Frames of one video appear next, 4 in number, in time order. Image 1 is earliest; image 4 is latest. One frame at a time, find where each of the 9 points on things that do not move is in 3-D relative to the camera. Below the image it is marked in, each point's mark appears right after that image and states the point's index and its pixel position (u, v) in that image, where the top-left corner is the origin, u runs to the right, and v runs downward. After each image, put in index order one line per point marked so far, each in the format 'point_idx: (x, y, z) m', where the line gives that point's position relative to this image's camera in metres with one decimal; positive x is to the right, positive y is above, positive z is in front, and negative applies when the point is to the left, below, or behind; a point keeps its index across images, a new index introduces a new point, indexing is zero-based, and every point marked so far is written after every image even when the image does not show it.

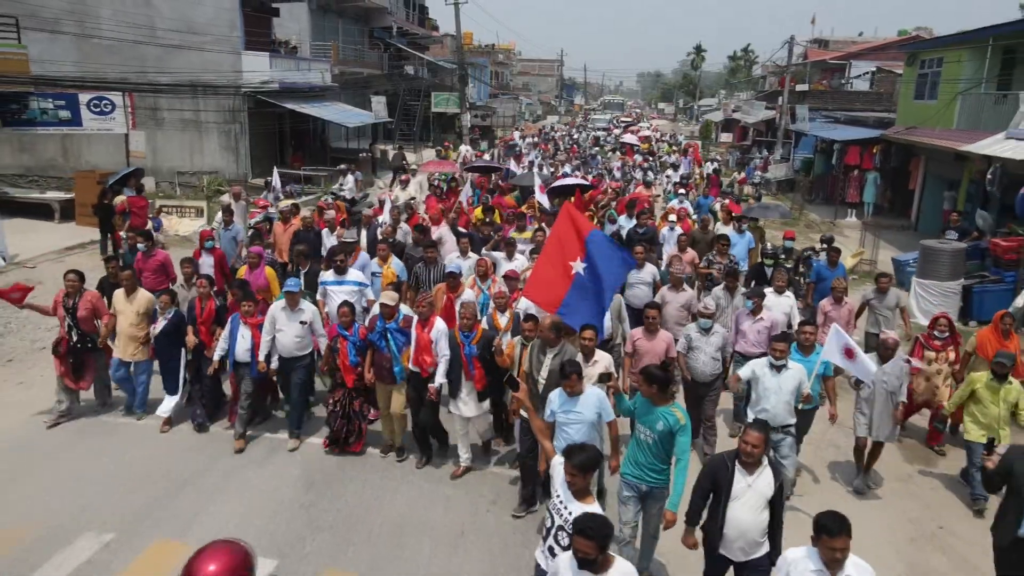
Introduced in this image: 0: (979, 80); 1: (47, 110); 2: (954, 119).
0: (+10.0, +4.5, +17.0) m
1: (-9.4, +3.6, +15.9) m
2: (+9.9, +3.8, +17.7) m
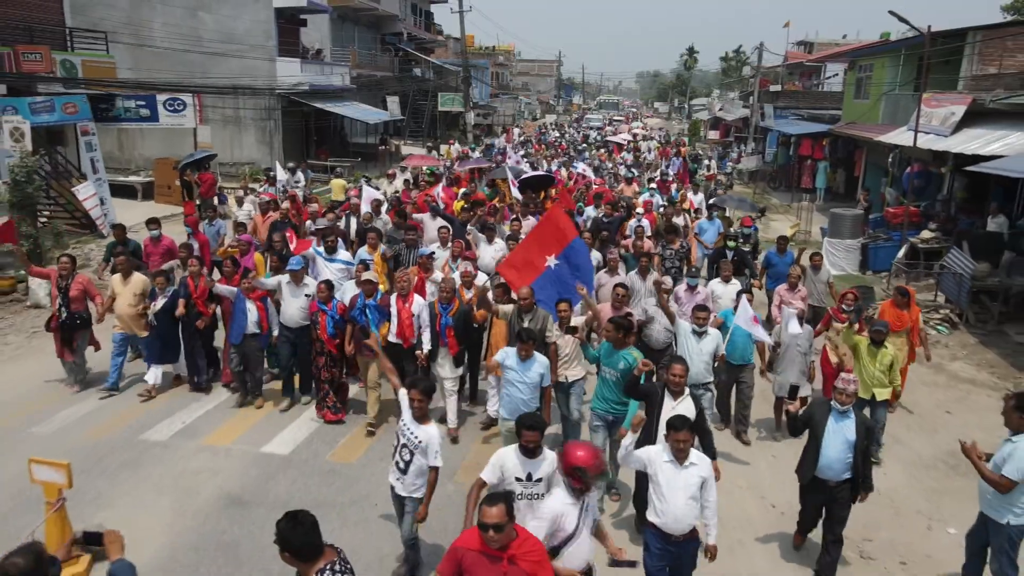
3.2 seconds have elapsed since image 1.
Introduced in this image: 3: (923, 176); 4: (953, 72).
0: (+10.0, +5.3, +20.5) m
1: (-9.4, +4.4, +19.4) m
2: (+9.9, +4.7, +21.2) m
3: (+8.9, +2.4, +16.9) m
4: (+10.1, +4.9, +17.9) m
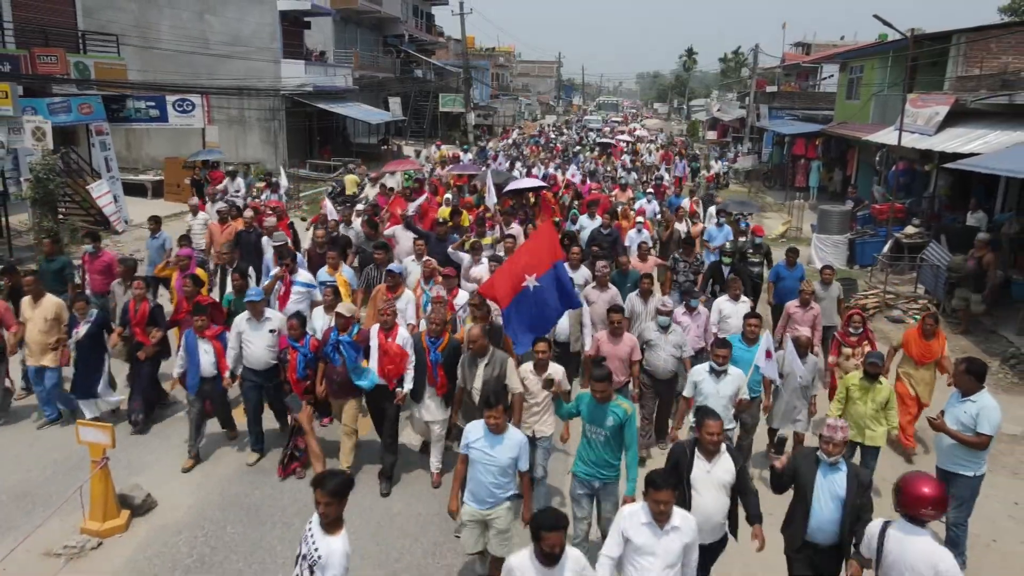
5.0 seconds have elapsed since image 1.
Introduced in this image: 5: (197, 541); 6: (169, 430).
0: (+10.0, +5.4, +21.0) m
1: (-9.4, +4.5, +20.0) m
2: (+9.9, +4.8, +21.8) m
3: (+8.8, +2.5, +17.5) m
4: (+10.0, +5.1, +18.5) m
5: (-2.3, -1.8, +5.7) m
6: (-3.3, -1.3, +7.5) m
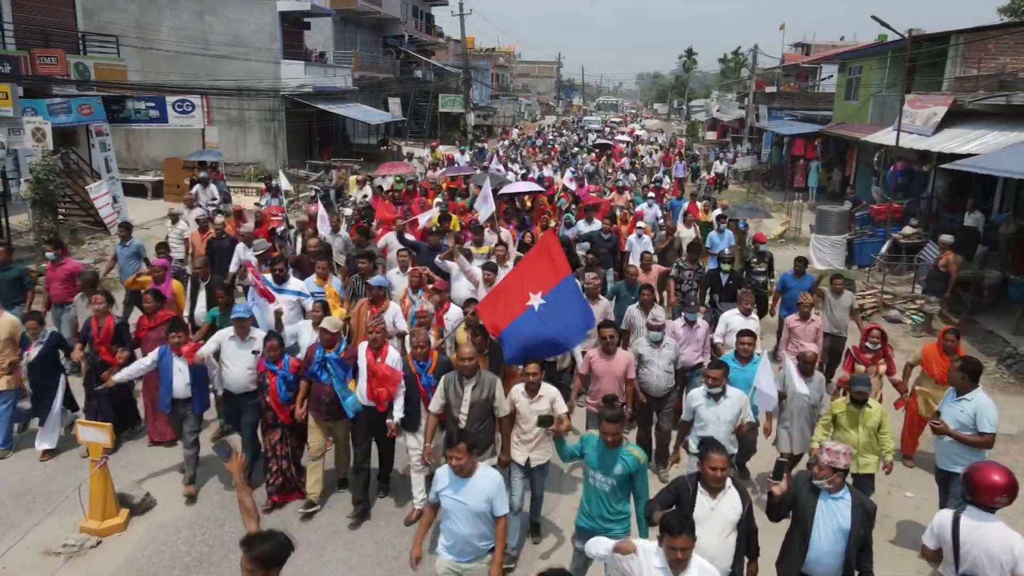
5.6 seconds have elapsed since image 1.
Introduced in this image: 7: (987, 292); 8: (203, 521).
0: (+10.0, +5.4, +21.1) m
1: (-9.4, +4.5, +20.0) m
2: (+9.9, +4.8, +21.8) m
3: (+8.8, +2.5, +17.5) m
4: (+10.0, +5.1, +18.5) m
5: (-2.3, -1.8, +5.7) m
6: (-3.3, -1.3, +7.6) m
7: (+7.0, 0.0, +11.6) m
8: (-2.4, -1.8, +6.0) m
